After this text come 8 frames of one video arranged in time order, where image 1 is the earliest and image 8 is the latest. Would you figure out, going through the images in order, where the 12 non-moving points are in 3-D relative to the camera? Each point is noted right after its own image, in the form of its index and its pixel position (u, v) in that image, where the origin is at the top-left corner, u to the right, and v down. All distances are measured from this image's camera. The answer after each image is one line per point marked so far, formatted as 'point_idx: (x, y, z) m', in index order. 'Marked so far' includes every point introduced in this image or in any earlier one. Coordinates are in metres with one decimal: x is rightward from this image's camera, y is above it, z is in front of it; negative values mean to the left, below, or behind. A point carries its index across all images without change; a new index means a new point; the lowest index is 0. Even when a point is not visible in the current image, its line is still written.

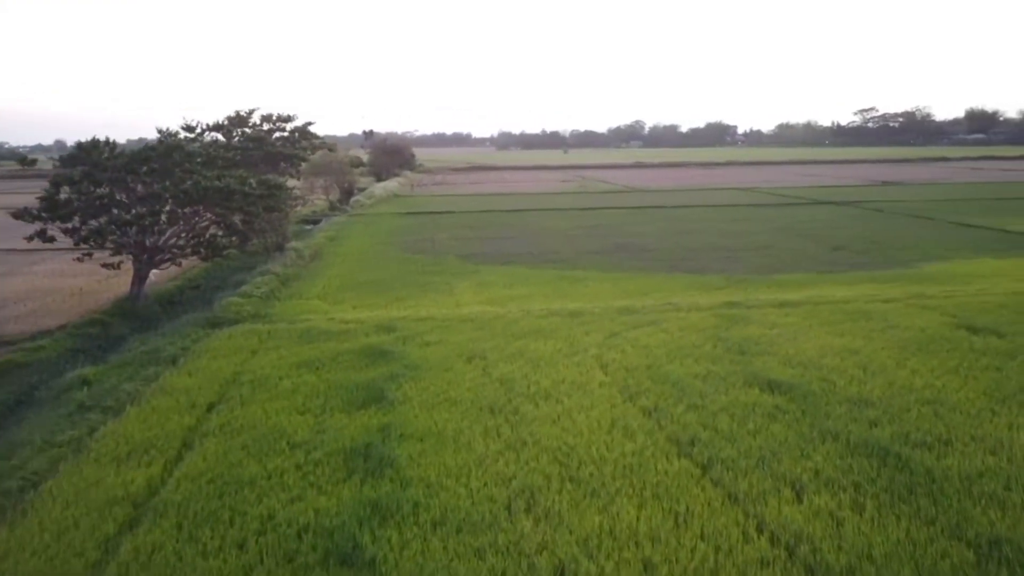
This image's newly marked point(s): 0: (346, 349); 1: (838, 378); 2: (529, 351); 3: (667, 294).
0: (-2.1, -0.8, +9.9) m
1: (+3.5, -1.0, +8.4) m
2: (+0.2, -0.8, +9.8) m
3: (+2.7, -0.1, +13.5) m
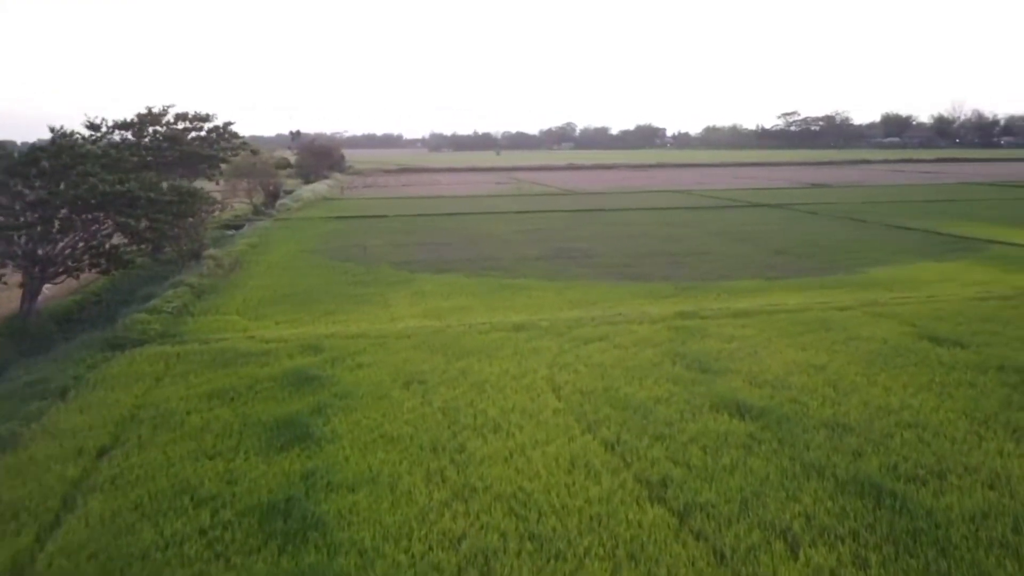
0: (-2.7, -1.0, +8.8) m
1: (+2.9, -1.1, +7.8) m
2: (-0.4, -1.0, +8.8) m
3: (+1.7, -0.3, +12.8) m
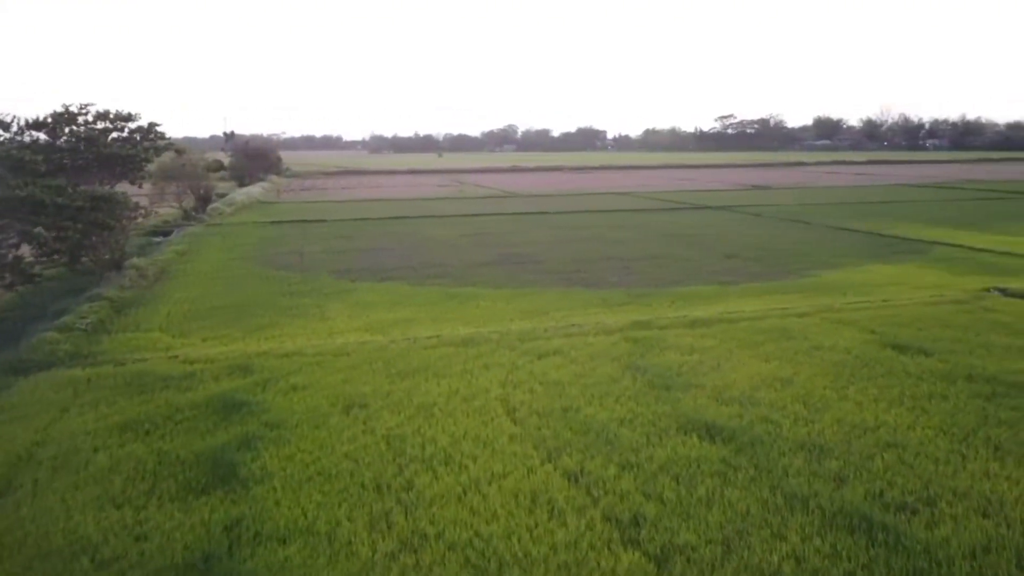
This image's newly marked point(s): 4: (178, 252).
0: (-3.2, -1.1, +7.9) m
1: (+2.5, -1.2, +7.3) m
2: (-1.0, -1.1, +8.1) m
3: (+0.9, -0.4, +12.2) m
4: (-8.2, +0.9, +19.5) m
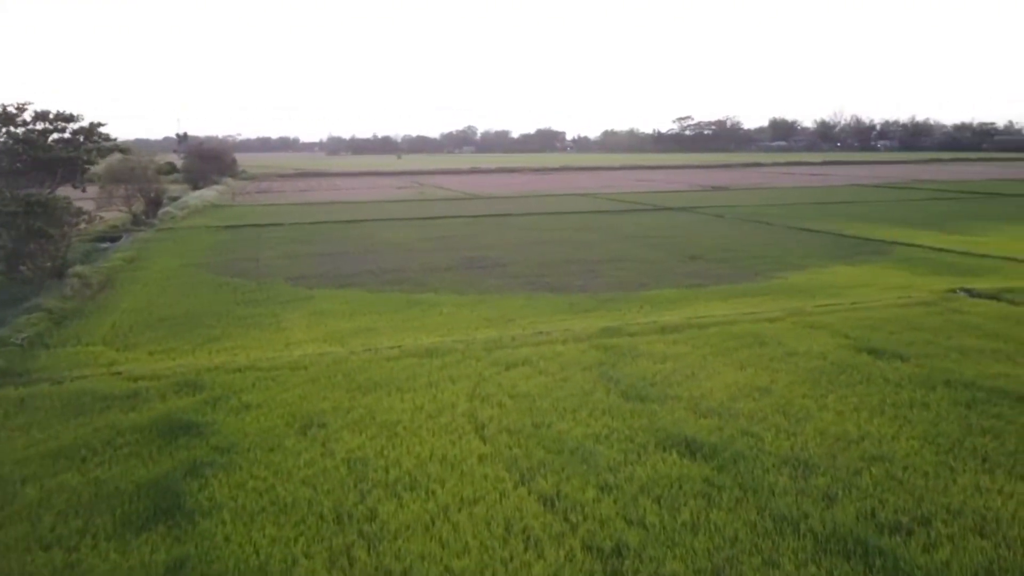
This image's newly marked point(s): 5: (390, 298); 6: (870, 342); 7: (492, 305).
0: (-3.5, -1.3, +7.3) m
1: (+2.2, -1.2, +7.0) m
2: (-1.3, -1.2, +7.6) m
3: (+0.3, -0.5, +11.8) m
4: (-9.1, +0.7, +18.6) m
5: (-2.2, -0.2, +13.9) m
6: (+4.5, -0.7, +9.9) m
7: (-0.3, -0.3, +13.2) m
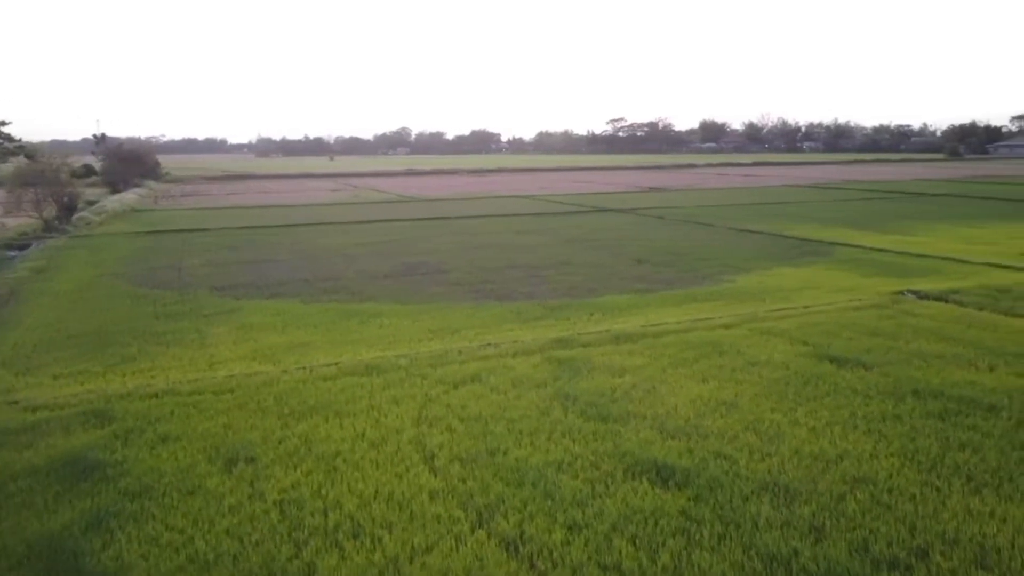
0: (-3.9, -1.4, +6.3) m
1: (+1.8, -1.3, +6.5) m
2: (-1.7, -1.3, +6.9) m
3: (-0.4, -0.6, +11.2) m
4: (-10.4, +0.4, +17.2) m
5: (-3.1, -0.3, +13.1) m
6: (+3.9, -0.7, +9.6) m
7: (-1.2, -0.4, +12.5) m
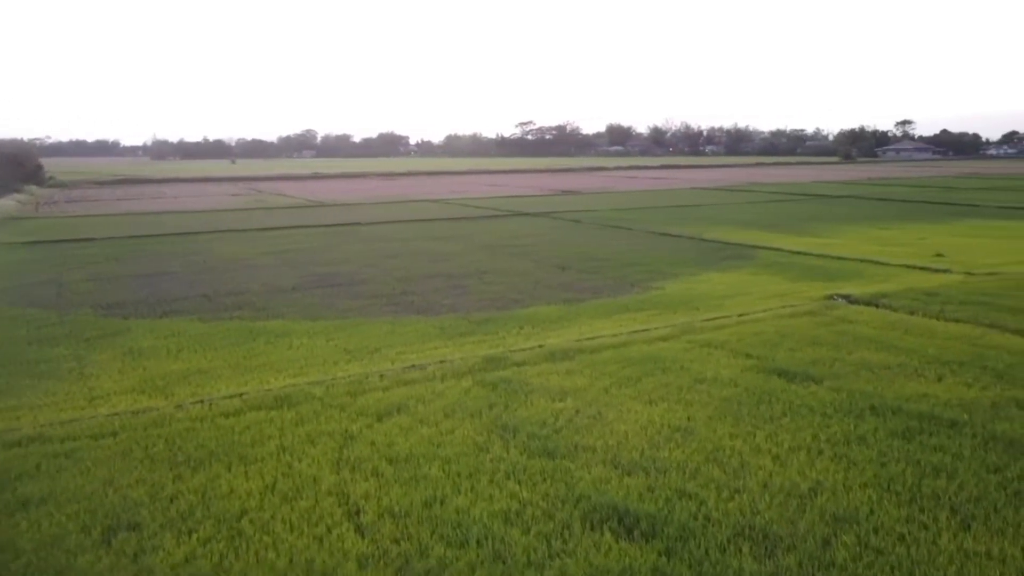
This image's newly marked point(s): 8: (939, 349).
0: (-4.3, -1.7, +5.0) m
1: (+1.4, -1.5, +5.8) m
2: (-2.2, -1.5, +5.8) m
3: (-1.4, -0.8, +10.2) m
4: (-12.0, 0.0, +15.1) m
5: (-4.3, -0.6, +11.8) m
6: (+3.0, -0.8, +9.1) m
7: (-2.3, -0.6, +11.4) m
8: (+5.2, -0.7, +9.6) m
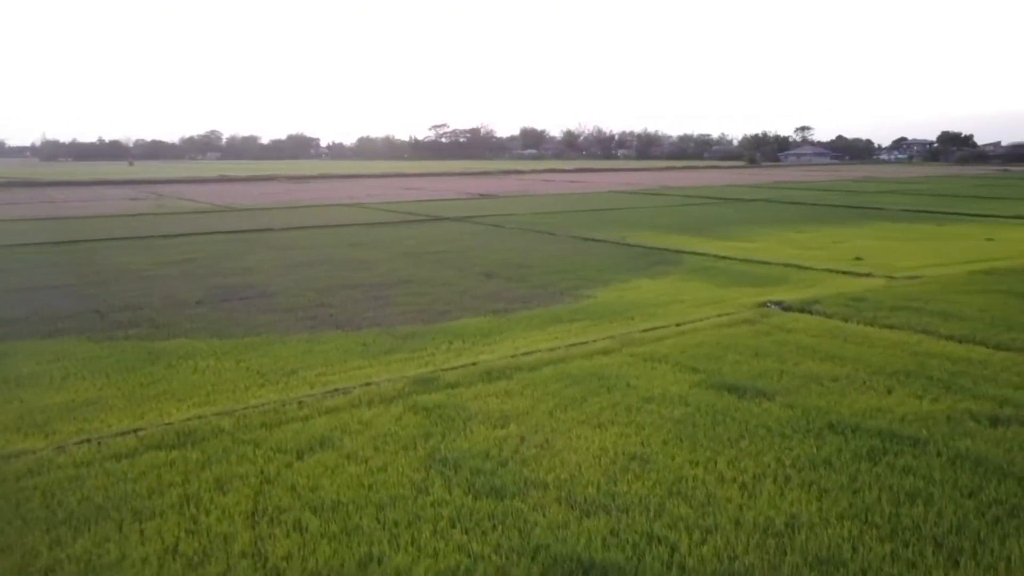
0: (-4.5, -1.8, +3.8) m
1: (+1.0, -1.6, +5.2) m
2: (-2.5, -1.7, +4.8) m
3: (-2.2, -1.0, +9.3) m
4: (-13.3, -0.3, +13.0) m
5: (-5.2, -0.8, +10.6) m
6: (+2.3, -1.0, +8.7) m
7: (-3.3, -0.8, +10.4) m
8: (+4.4, -0.8, +9.4) m
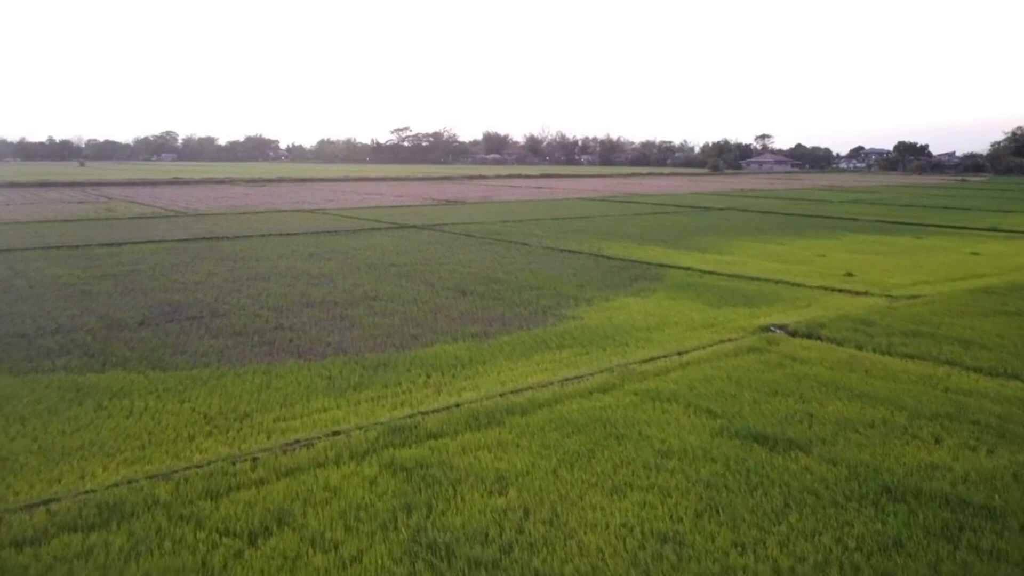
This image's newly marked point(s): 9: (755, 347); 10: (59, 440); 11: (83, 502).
0: (-4.4, -2.1, +2.4) m
1: (+1.1, -1.9, +4.1) m
2: (-2.4, -2.0, +3.5) m
3: (-2.3, -1.3, +8.0) m
4: (-13.6, -0.6, +11.2) m
5: (-5.4, -1.1, +9.1) m
6: (+2.2, -1.3, +7.6) m
7: (-3.4, -1.1, +9.0) m
8: (+4.3, -1.2, +8.4) m
9: (+3.3, -0.8, +10.6) m
10: (-4.2, -1.4, +7.3) m
11: (-3.2, -1.6, +5.9) m
